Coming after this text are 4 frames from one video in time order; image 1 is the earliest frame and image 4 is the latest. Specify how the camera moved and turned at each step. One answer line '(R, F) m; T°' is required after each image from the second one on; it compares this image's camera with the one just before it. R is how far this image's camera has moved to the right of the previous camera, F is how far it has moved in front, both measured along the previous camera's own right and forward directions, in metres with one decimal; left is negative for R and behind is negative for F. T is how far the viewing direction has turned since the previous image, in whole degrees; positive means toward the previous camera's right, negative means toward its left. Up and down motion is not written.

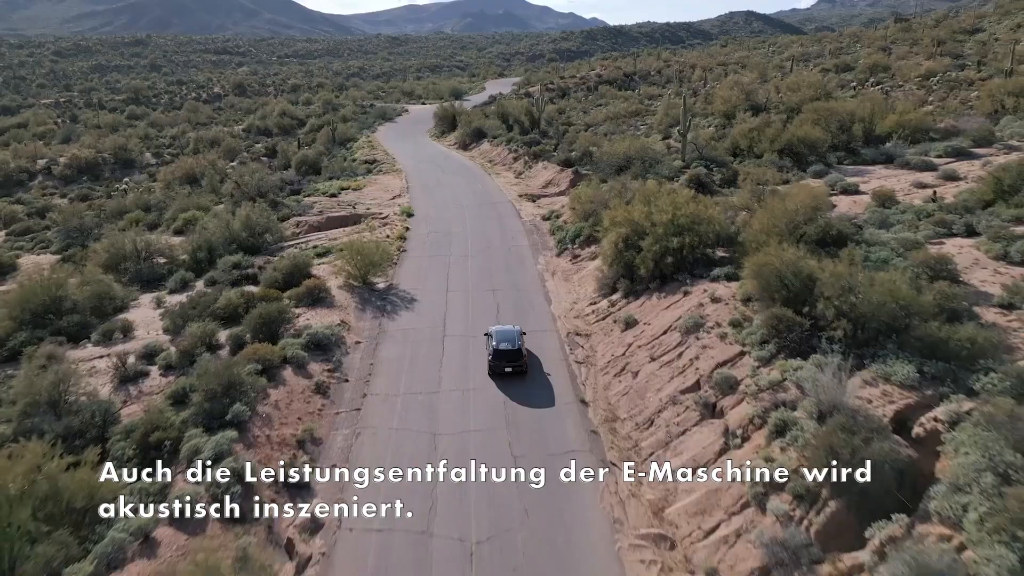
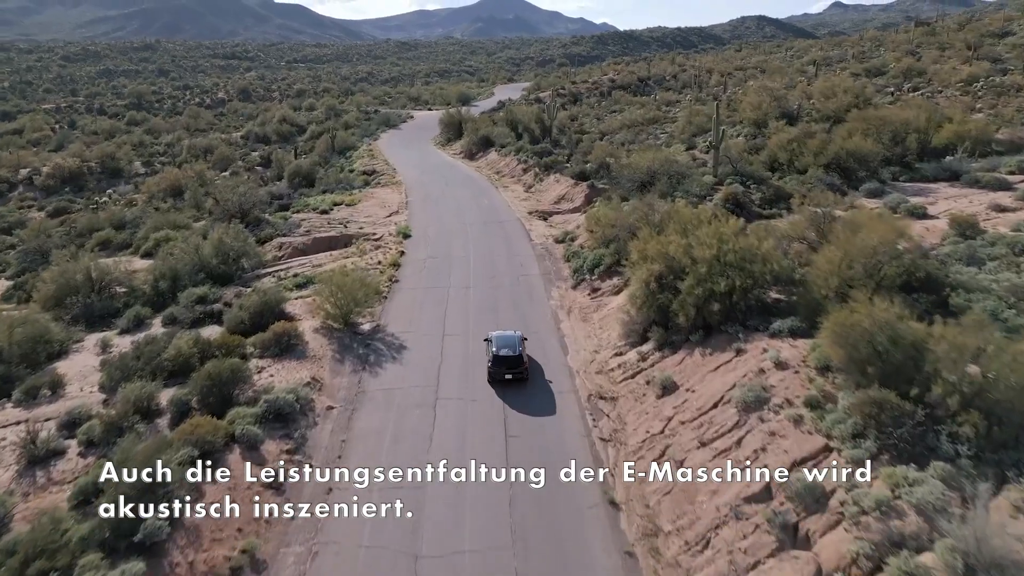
(0.0, +3.1) m; -1°
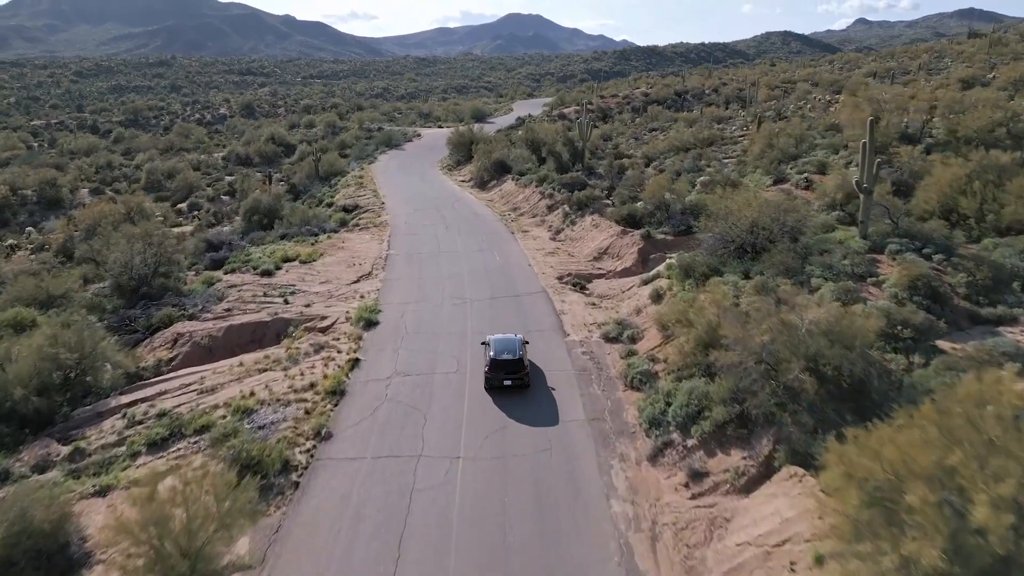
(-0.1, +8.9) m; -1°
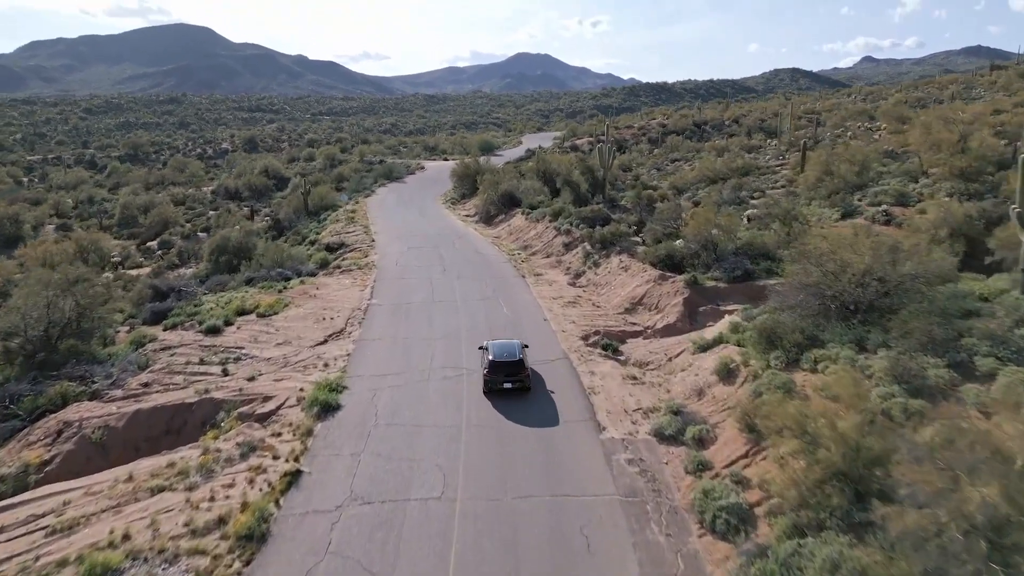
(-0.1, +4.3) m; -1°
